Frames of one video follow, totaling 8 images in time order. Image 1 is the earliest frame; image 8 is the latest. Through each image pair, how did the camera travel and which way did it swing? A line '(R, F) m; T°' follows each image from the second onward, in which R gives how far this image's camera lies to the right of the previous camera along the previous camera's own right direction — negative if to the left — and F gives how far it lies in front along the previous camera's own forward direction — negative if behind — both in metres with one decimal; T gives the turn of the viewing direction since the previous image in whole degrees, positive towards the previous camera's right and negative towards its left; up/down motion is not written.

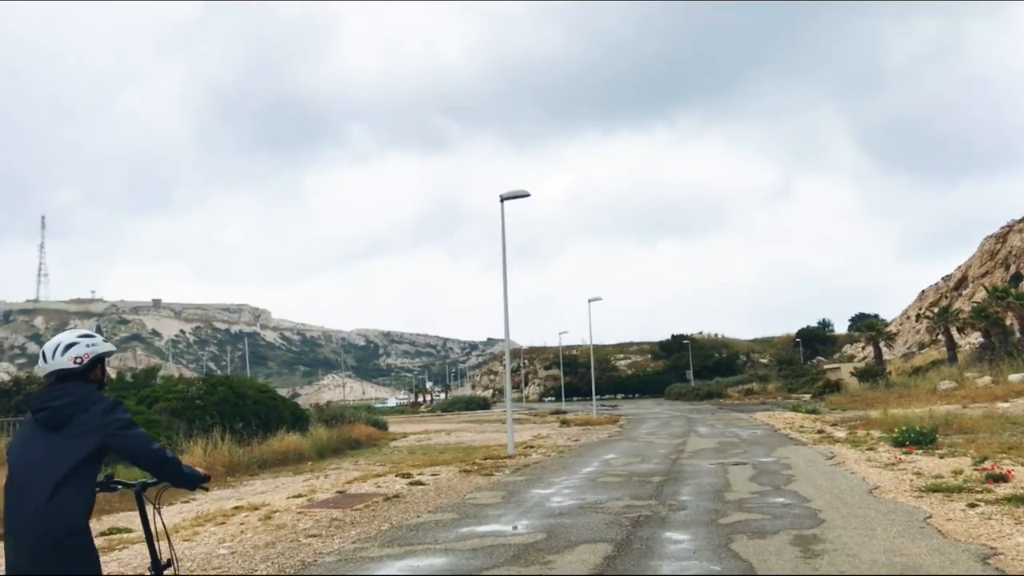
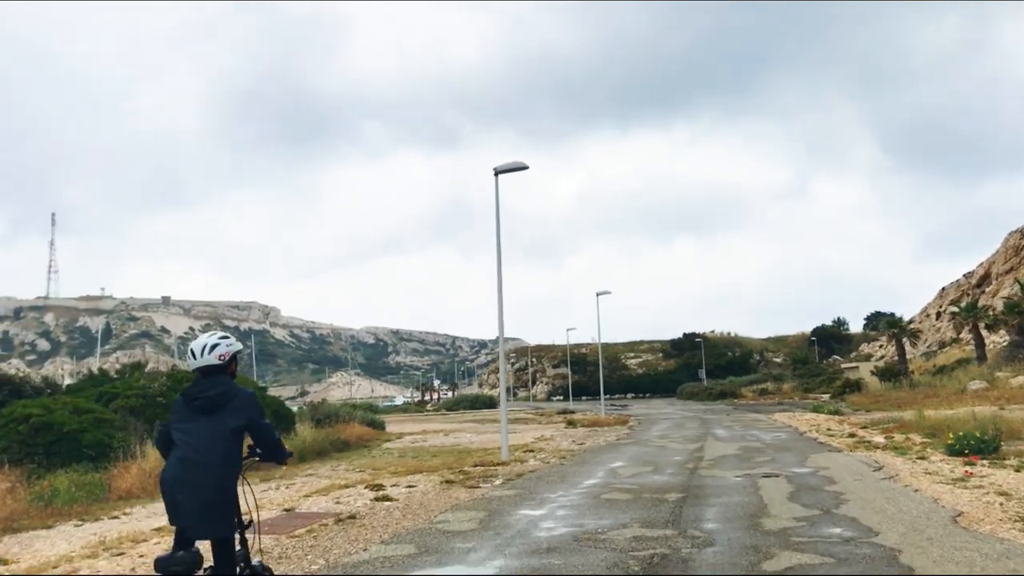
(+0.4, +2.7) m; -1°
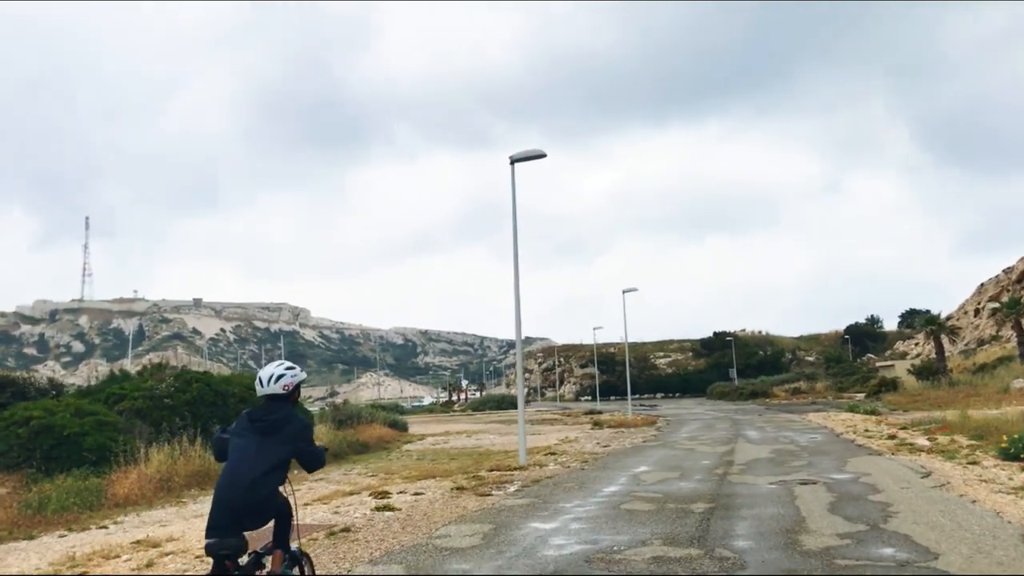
(+0.3, +1.0) m; -2°
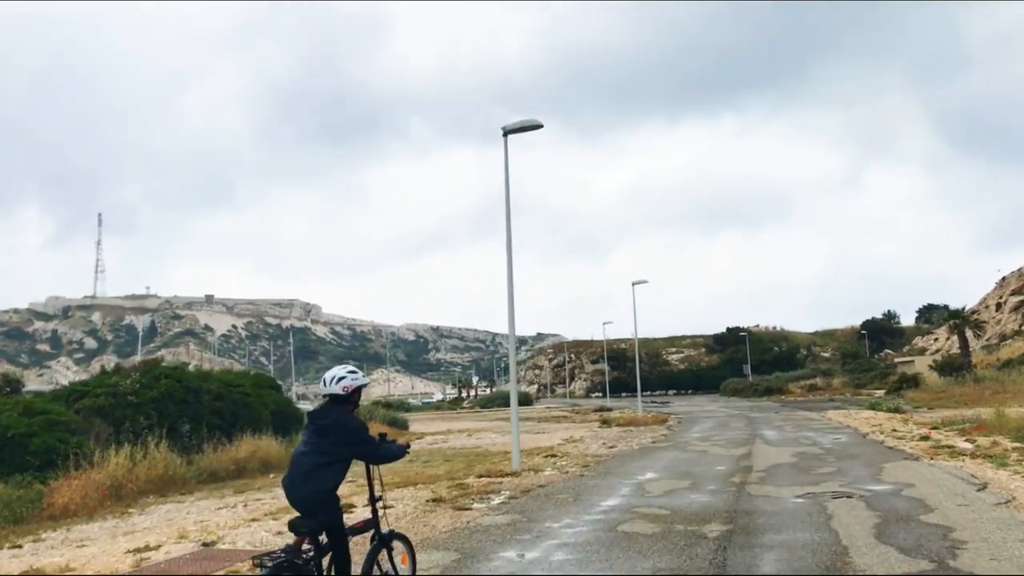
(+0.4, +2.0) m; -1°
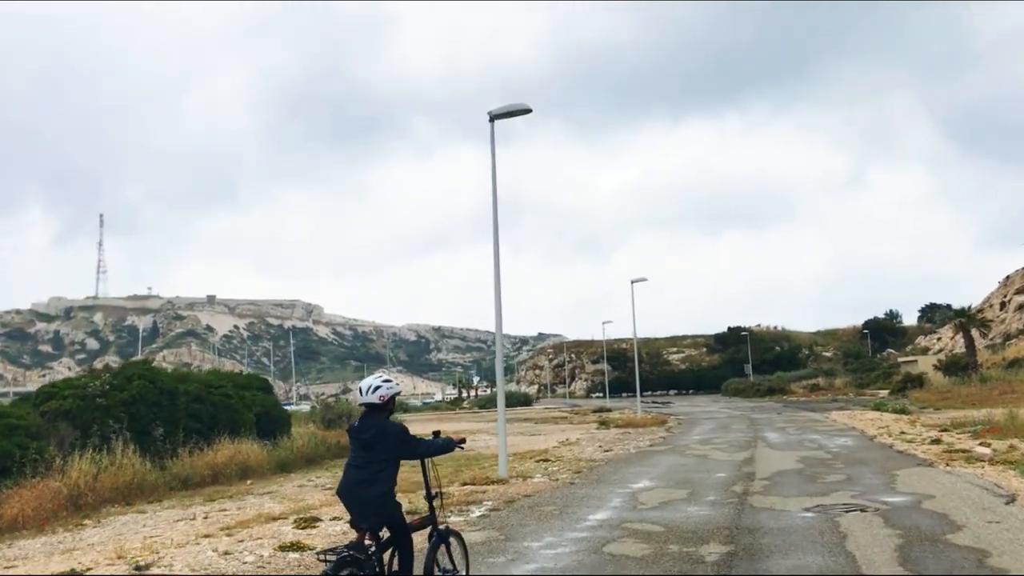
(+0.3, +1.1) m; 0°
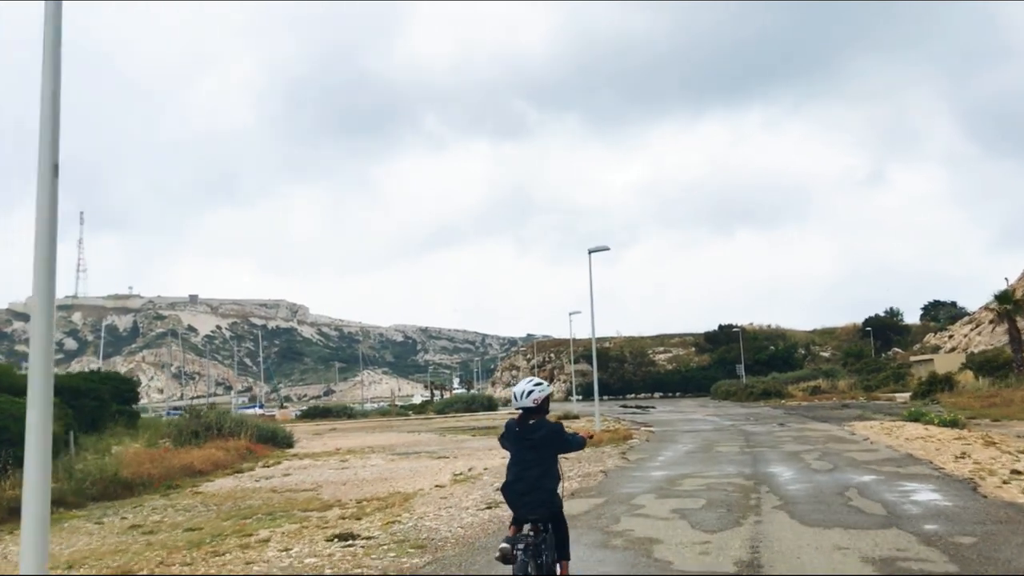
(+3.1, +10.9) m; +1°
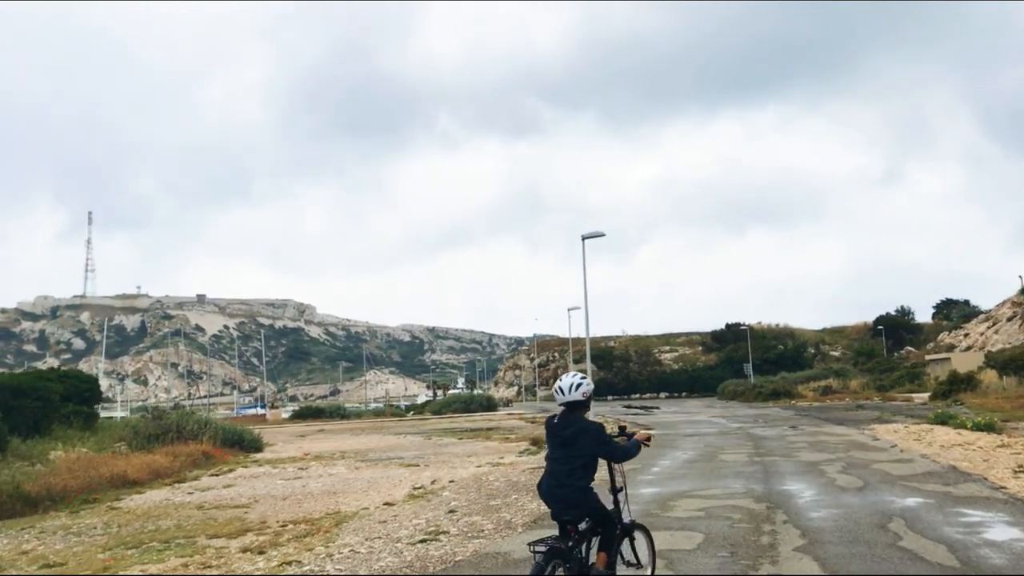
(+0.9, +3.0) m; -1°
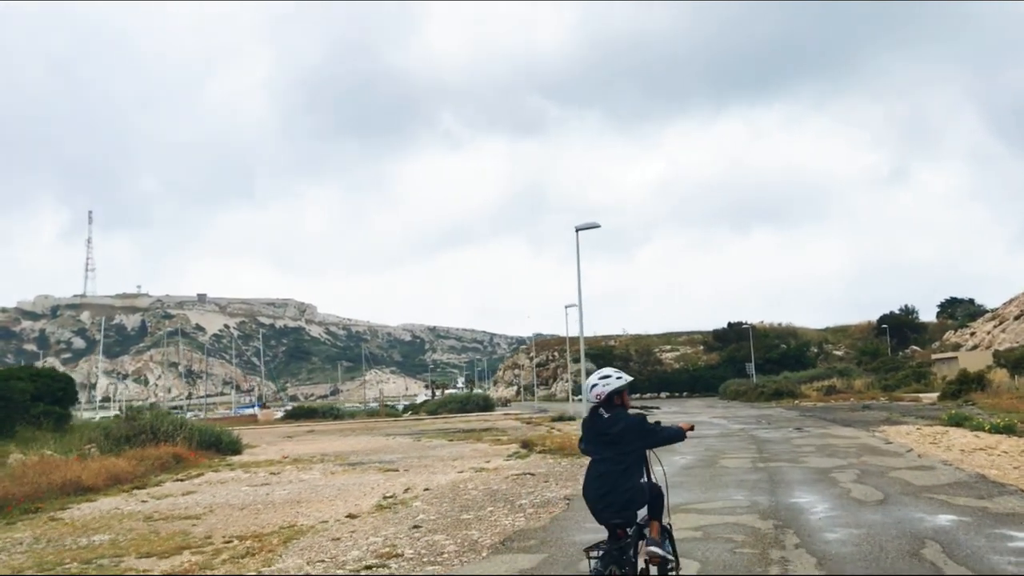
(+0.4, +1.6) m; 0°
